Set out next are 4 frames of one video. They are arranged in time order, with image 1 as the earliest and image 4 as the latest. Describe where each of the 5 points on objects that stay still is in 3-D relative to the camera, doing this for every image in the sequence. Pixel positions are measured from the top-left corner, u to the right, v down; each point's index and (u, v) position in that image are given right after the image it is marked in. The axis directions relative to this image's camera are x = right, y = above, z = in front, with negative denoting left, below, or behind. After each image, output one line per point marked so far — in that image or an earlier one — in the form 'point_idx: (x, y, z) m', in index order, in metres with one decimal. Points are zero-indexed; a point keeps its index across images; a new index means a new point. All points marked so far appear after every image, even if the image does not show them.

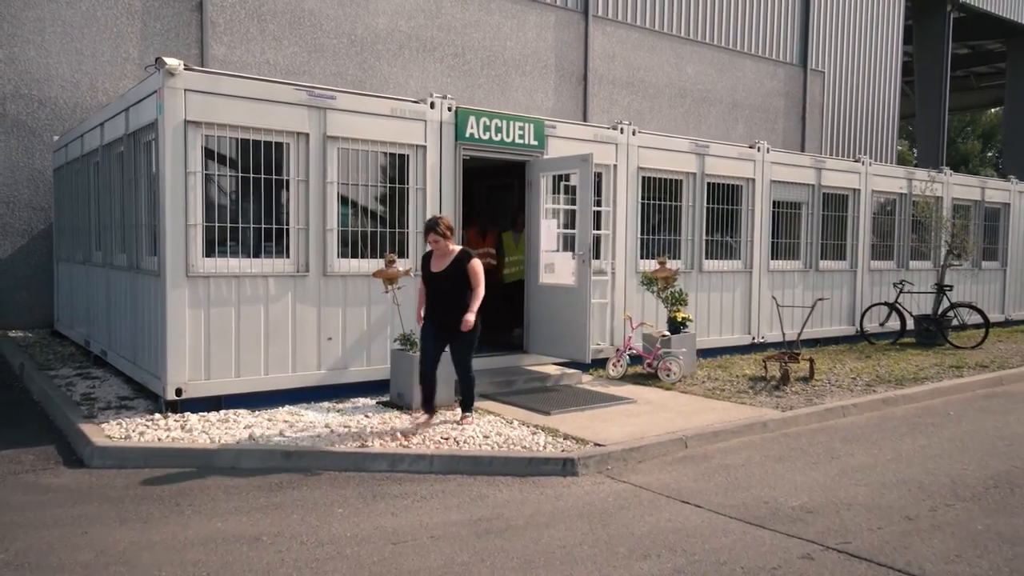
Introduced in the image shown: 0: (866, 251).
0: (+6.5, +0.7, +13.9) m
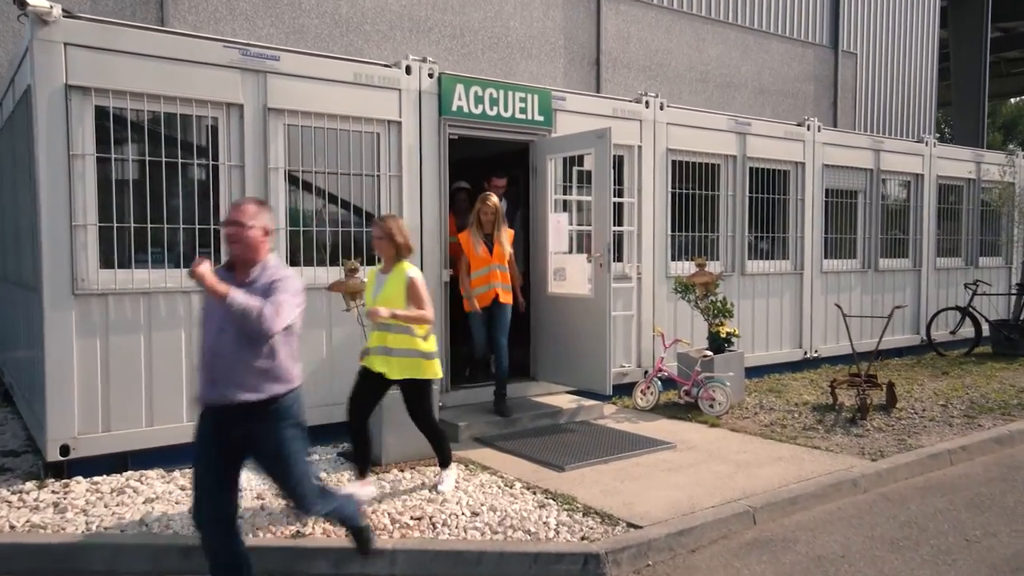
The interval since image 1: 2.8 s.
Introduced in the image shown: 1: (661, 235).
0: (+6.6, +0.7, +11.9) m
1: (+1.7, +0.6, +8.7) m
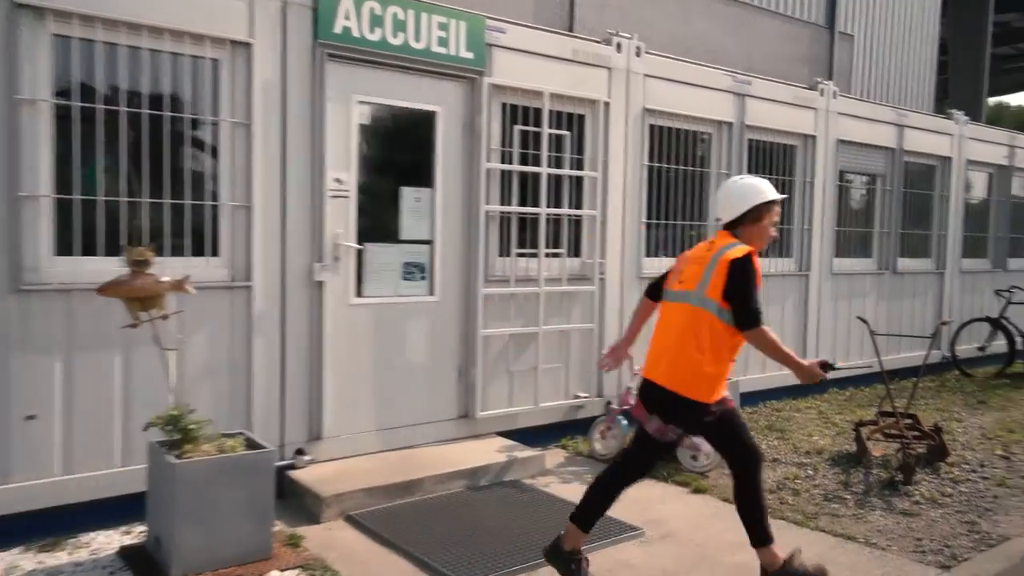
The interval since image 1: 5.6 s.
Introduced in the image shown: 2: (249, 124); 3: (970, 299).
0: (+5.9, +0.6, +9.9) m
1: (+1.1, +0.6, +6.6) m
2: (-1.6, +1.0, +4.7) m
3: (+6.2, -0.2, +10.2) m
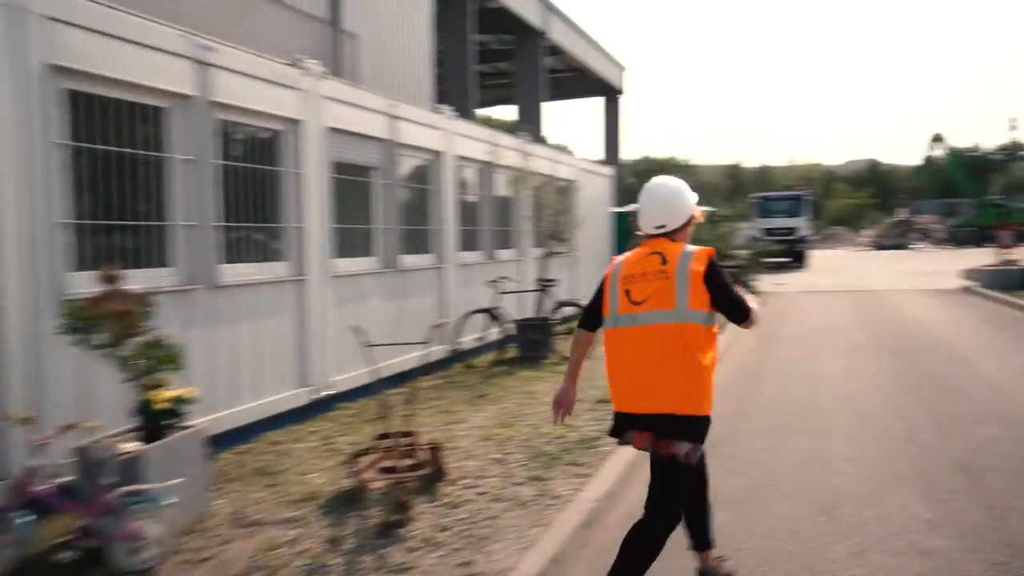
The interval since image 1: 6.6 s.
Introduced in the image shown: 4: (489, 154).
0: (-0.8, +0.7, +10.1) m
1: (-2.9, +0.4, +4.7) m
2: (-4.1, +0.7, +1.5) m
3: (-0.6, -0.1, +10.5) m
4: (-0.3, +2.0, +11.1) m
